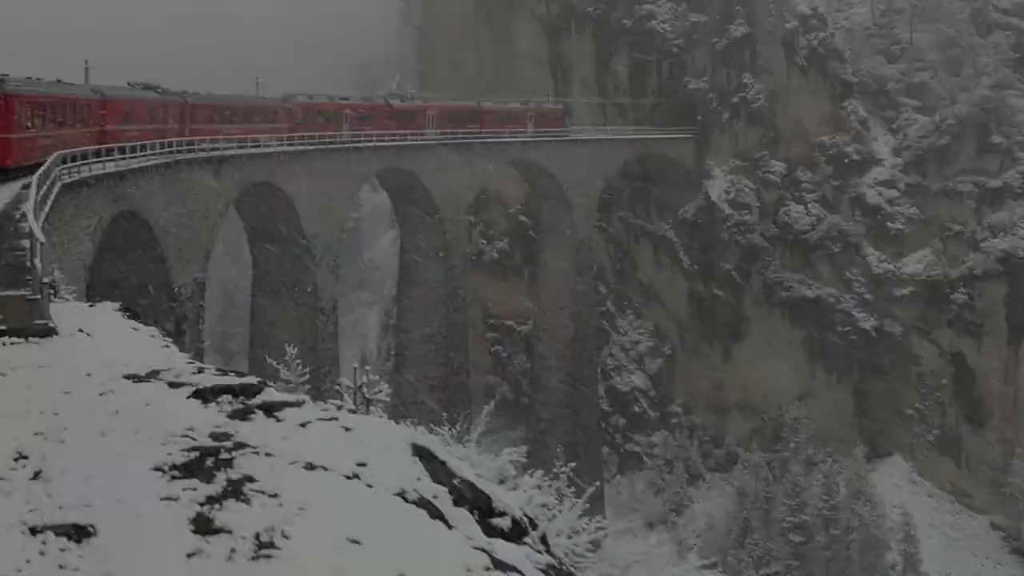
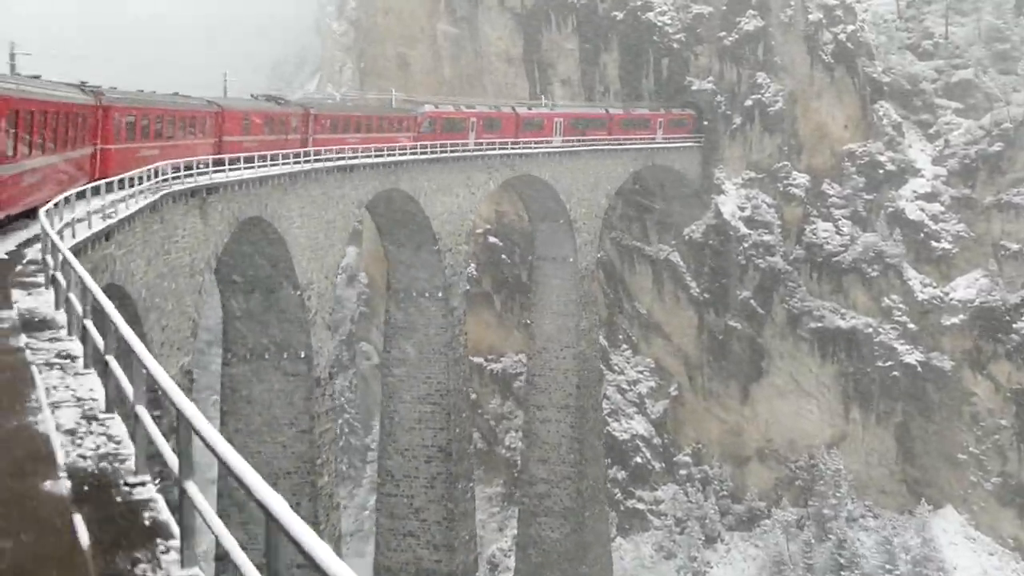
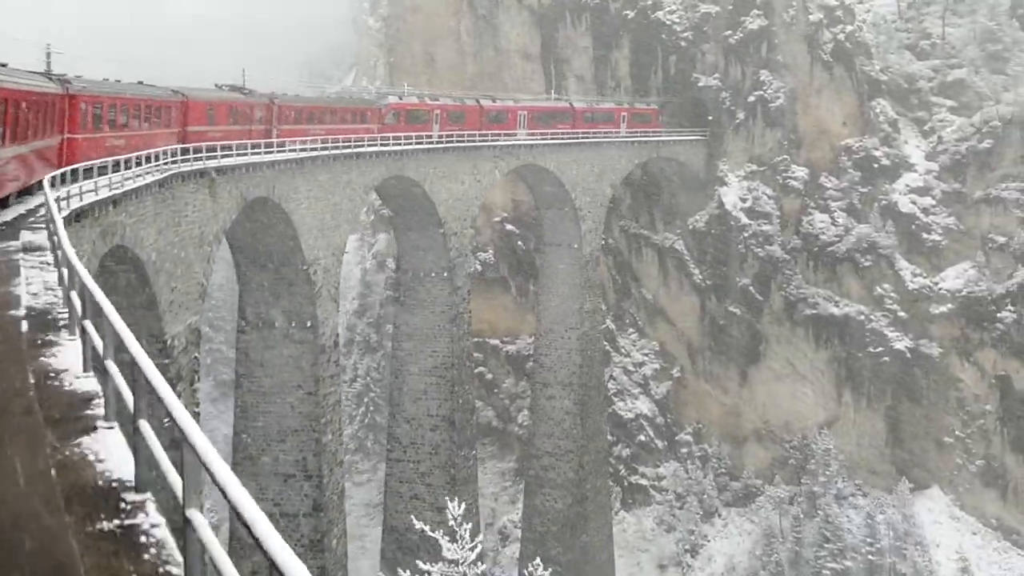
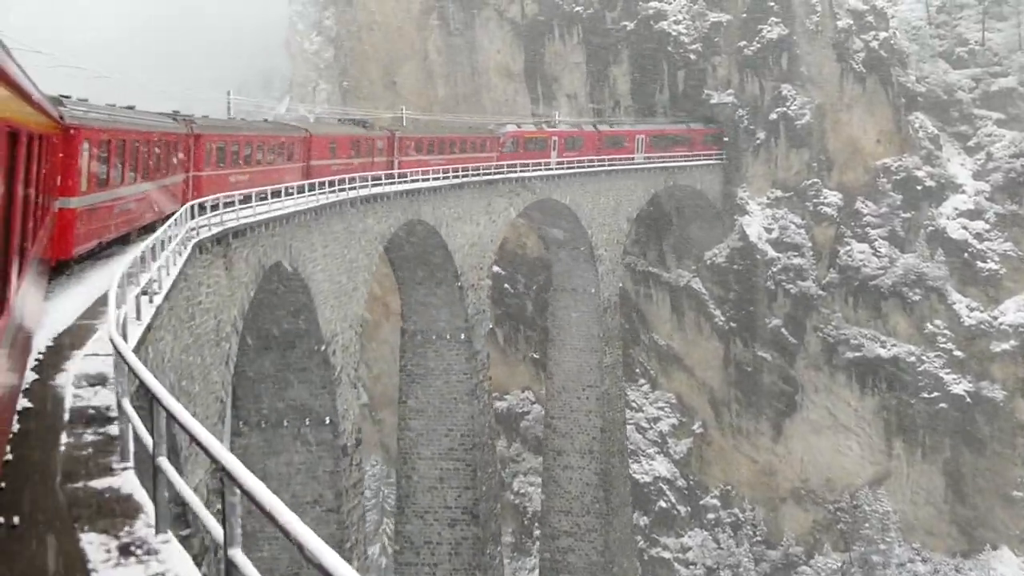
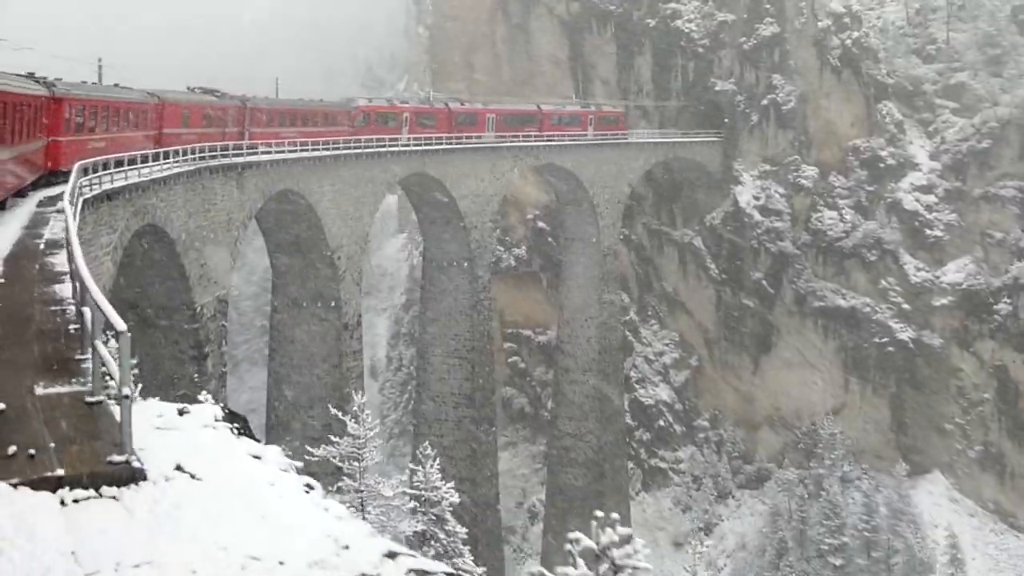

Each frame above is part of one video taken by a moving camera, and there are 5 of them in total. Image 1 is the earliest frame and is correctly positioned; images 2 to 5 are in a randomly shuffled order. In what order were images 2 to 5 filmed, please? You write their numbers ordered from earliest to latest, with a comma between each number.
5, 3, 2, 4
